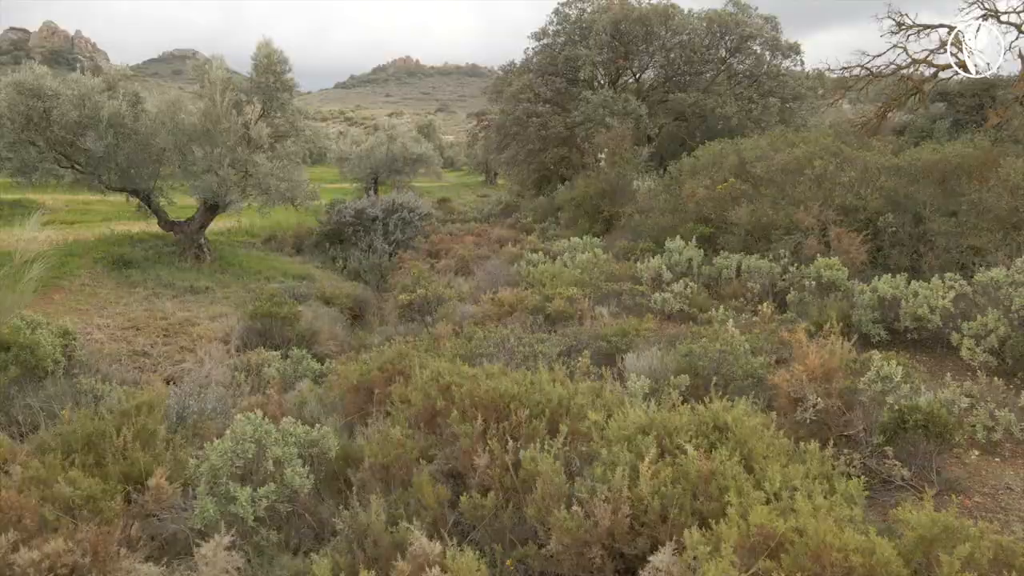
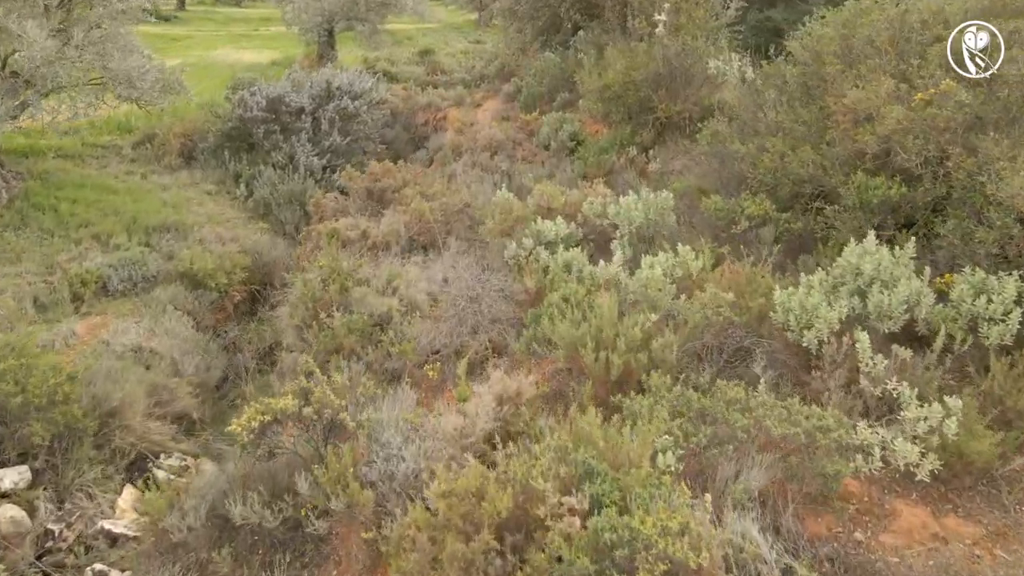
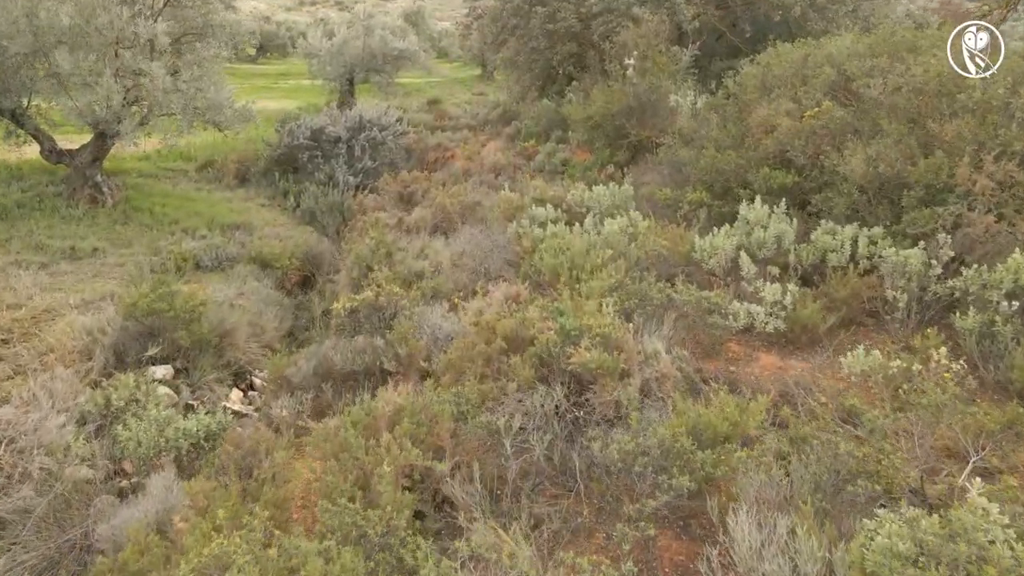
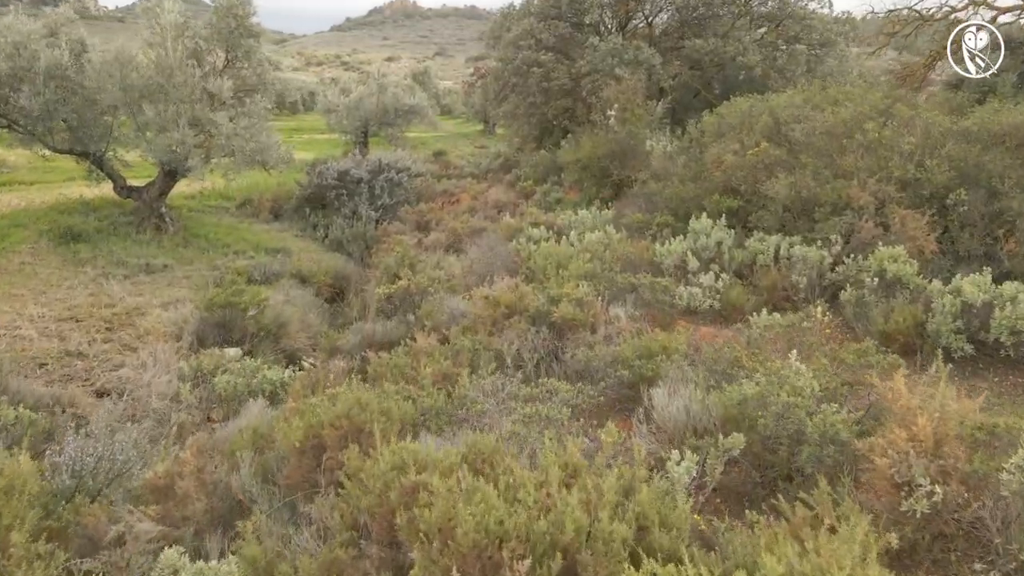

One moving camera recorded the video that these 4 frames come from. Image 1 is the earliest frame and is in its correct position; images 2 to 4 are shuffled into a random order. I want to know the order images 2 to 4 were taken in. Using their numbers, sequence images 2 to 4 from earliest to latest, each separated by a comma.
4, 3, 2
